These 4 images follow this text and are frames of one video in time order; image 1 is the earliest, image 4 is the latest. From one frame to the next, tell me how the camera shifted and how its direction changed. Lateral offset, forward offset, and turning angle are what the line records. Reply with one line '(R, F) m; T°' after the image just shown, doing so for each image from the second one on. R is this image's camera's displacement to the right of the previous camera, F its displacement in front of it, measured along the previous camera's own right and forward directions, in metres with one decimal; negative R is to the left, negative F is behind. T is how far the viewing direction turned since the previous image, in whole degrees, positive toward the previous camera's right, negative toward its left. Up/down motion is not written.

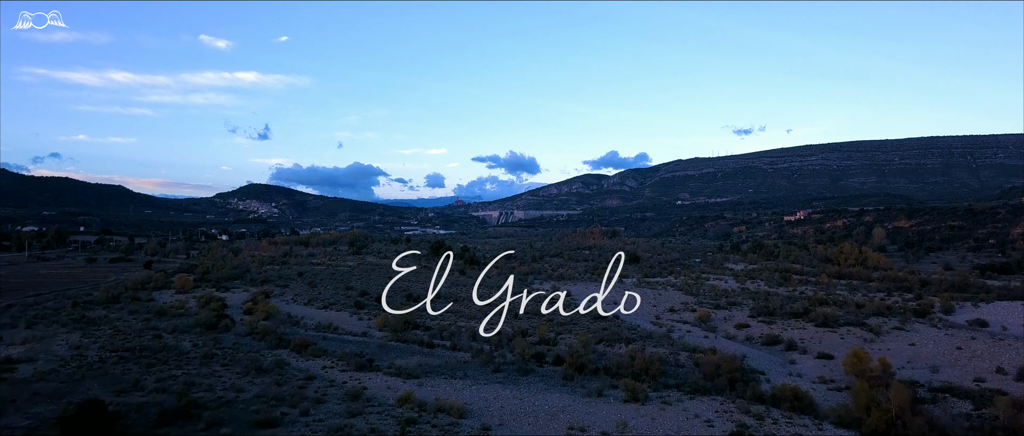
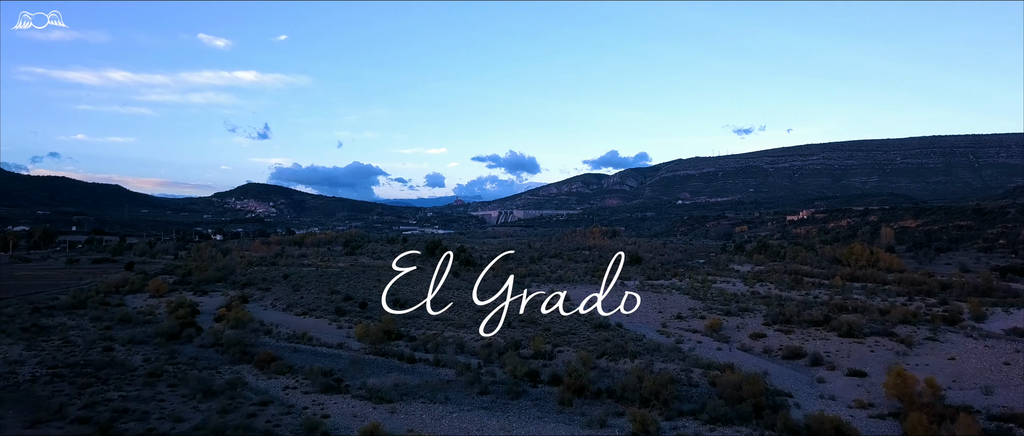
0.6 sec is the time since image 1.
(+0.2, +1.9) m; 0°
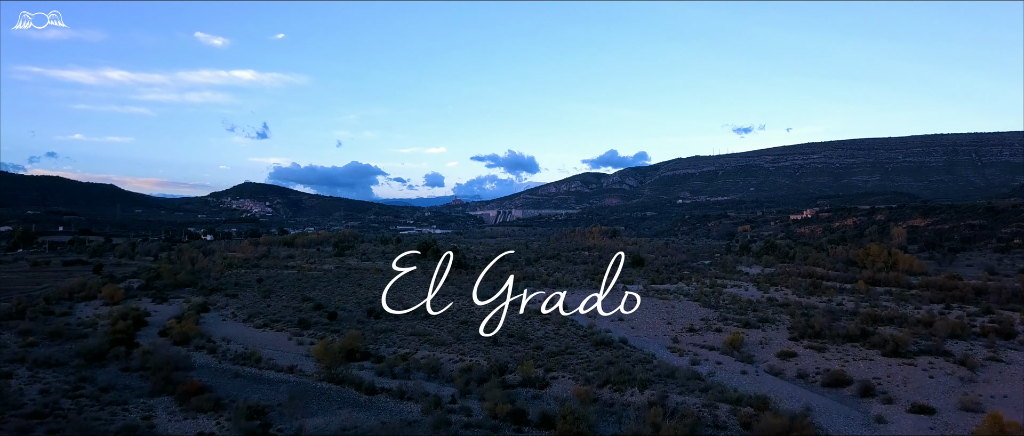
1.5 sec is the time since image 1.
(+0.4, +2.8) m; 0°
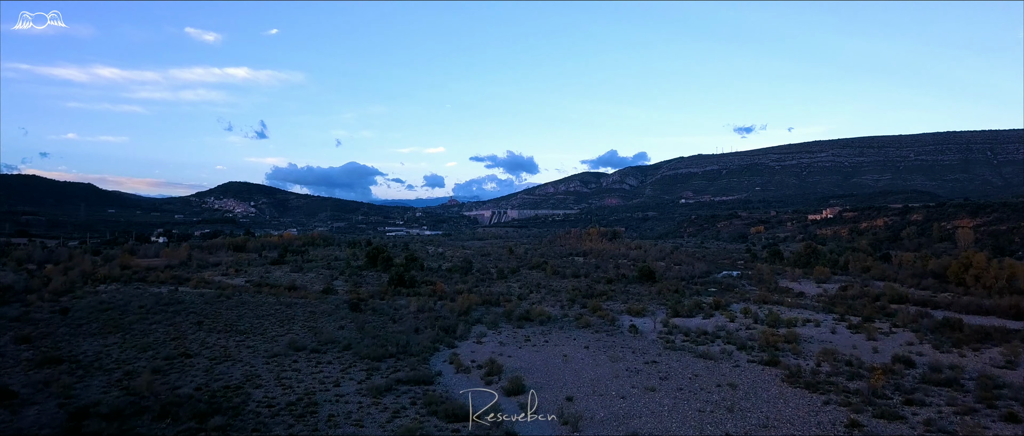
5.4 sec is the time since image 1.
(+2.1, +12.1) m; 0°
